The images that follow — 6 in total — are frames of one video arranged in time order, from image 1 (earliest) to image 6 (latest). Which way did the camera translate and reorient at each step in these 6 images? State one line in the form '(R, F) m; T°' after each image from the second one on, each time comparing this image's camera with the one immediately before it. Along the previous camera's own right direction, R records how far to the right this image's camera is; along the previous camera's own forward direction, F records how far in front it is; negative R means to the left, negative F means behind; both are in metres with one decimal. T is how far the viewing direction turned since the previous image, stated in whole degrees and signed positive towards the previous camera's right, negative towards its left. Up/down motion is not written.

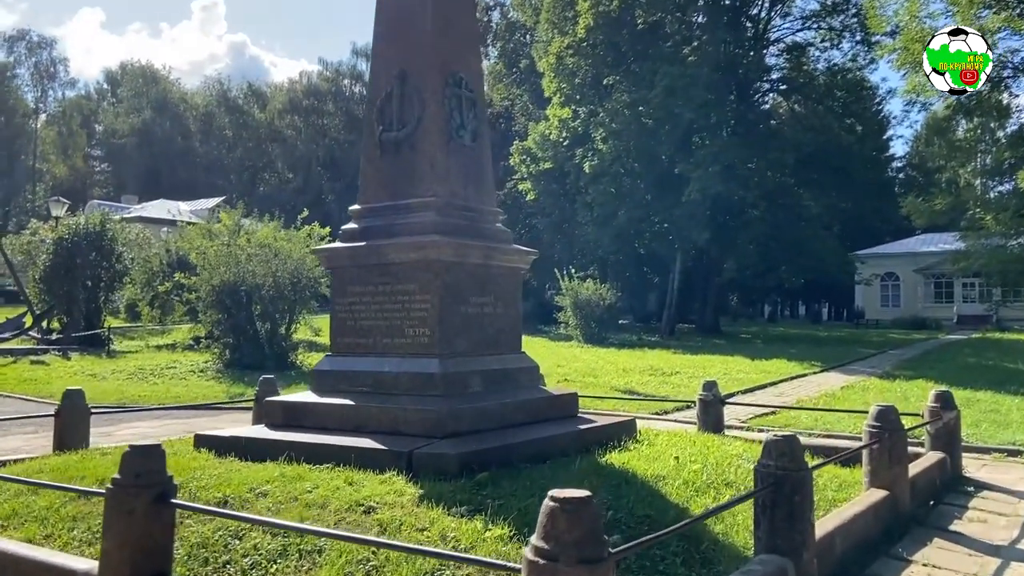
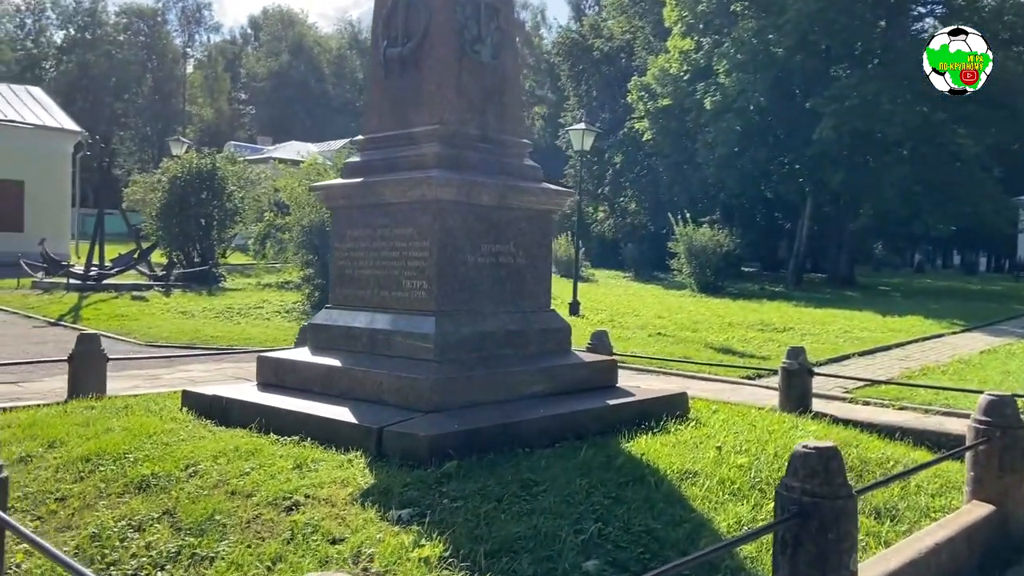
(+0.8, +1.2) m; -9°
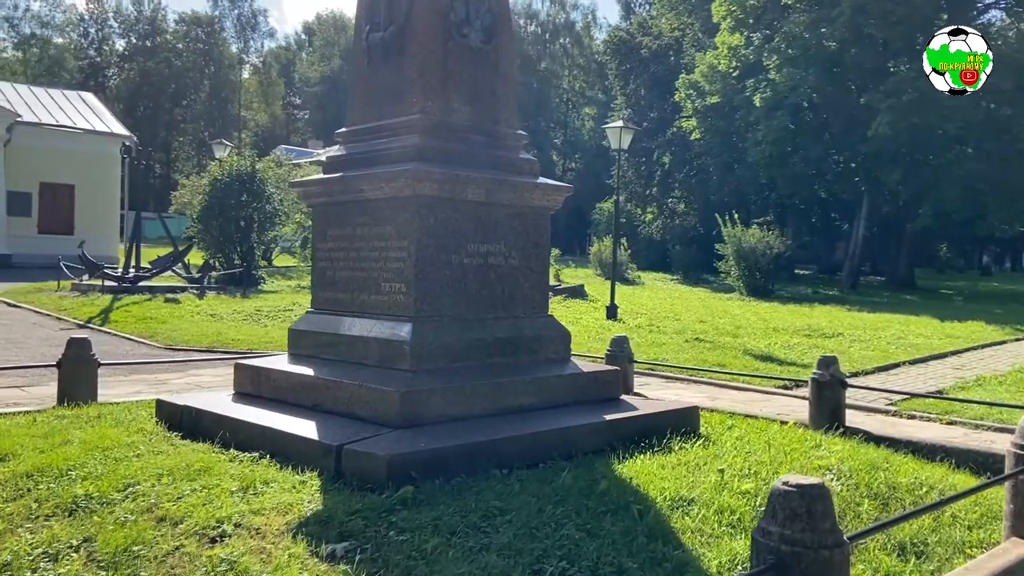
(+0.4, +0.5) m; -4°
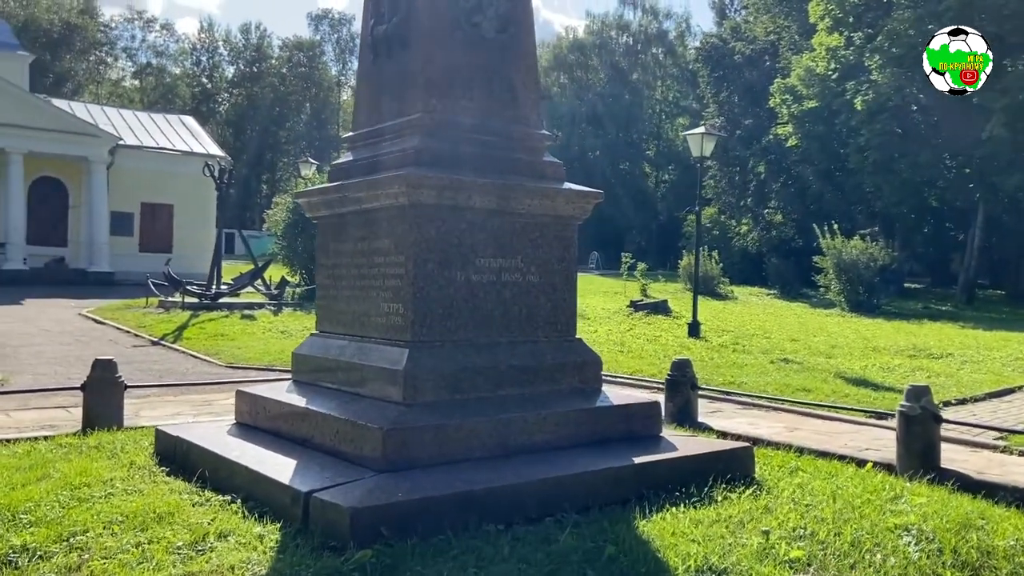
(+0.5, +0.7) m; -7°
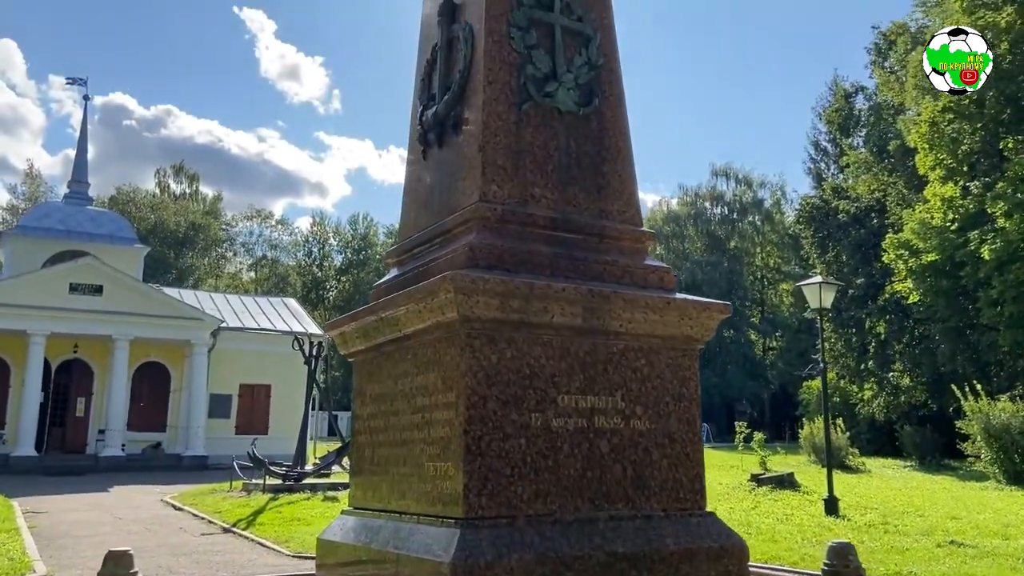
(0.0, +1.4) m; -7°
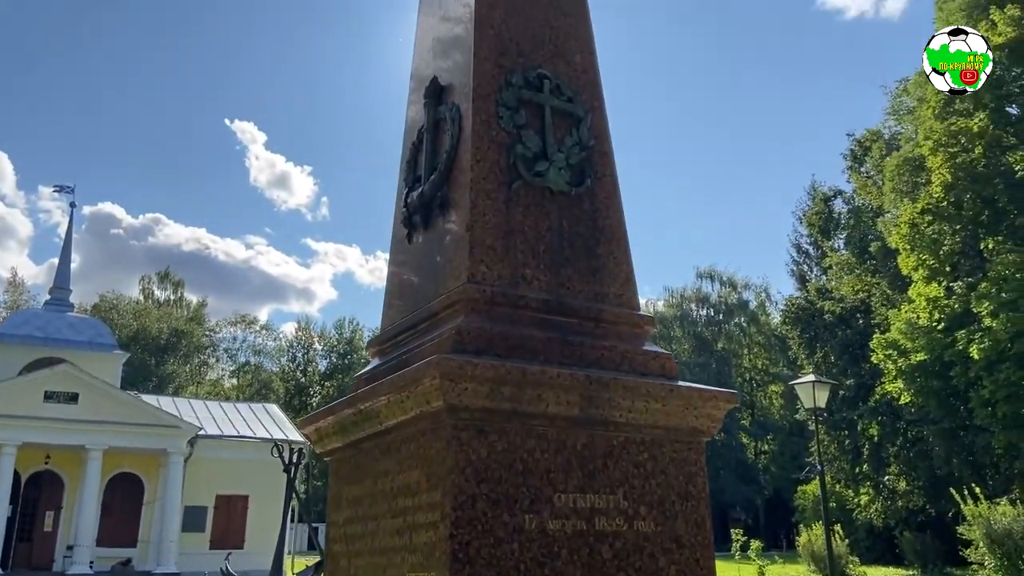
(0.0, +0.3) m; +1°
